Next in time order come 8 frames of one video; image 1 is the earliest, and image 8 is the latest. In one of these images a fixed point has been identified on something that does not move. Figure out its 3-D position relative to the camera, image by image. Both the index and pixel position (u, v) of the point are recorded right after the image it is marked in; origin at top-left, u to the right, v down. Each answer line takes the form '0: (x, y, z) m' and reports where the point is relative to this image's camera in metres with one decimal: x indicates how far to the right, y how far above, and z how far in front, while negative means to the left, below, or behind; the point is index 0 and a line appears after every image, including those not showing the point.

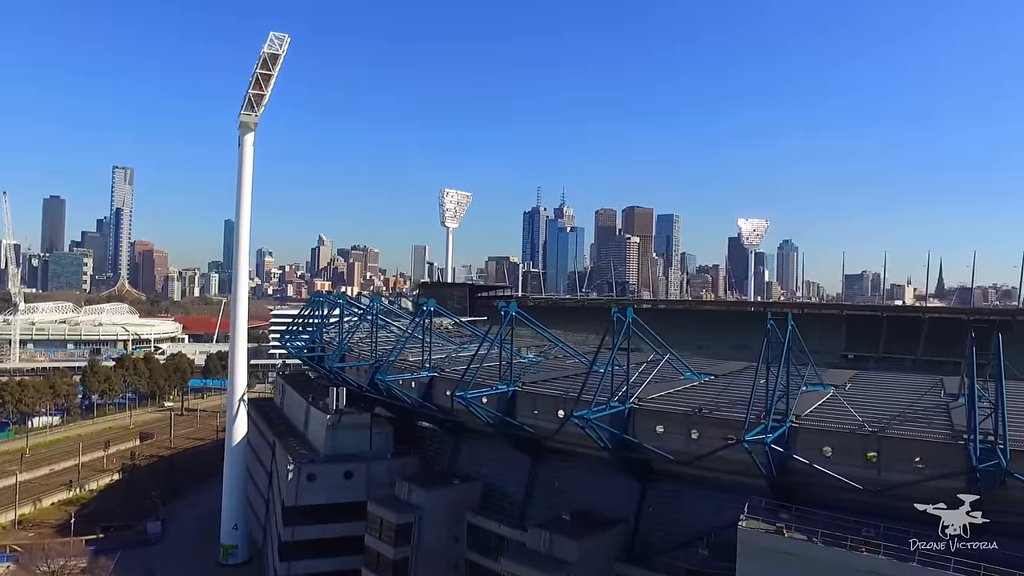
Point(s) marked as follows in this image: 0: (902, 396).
0: (+12.3, -3.5, +19.9) m
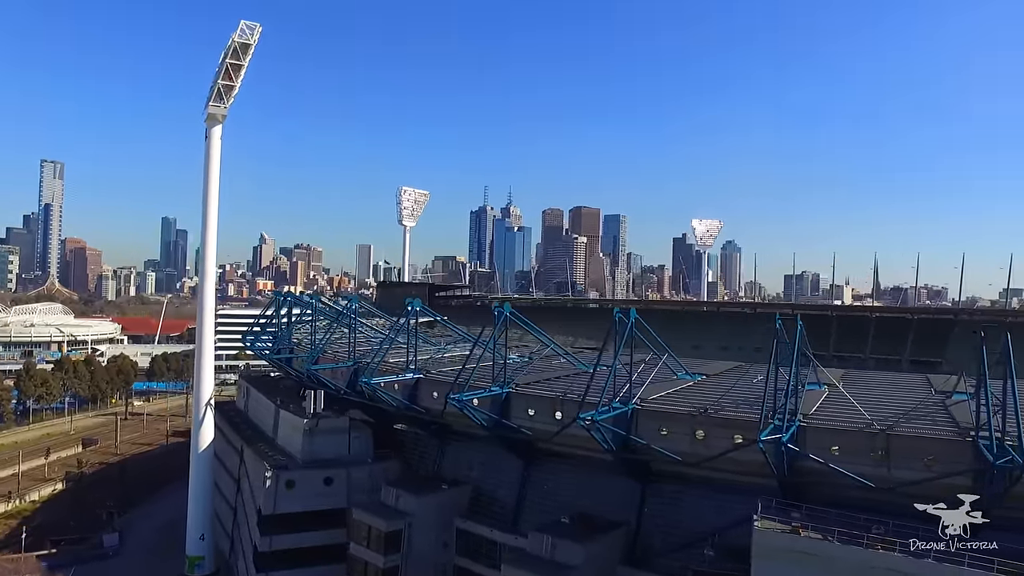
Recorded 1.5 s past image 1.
0: (+12.3, -3.5, +20.2) m
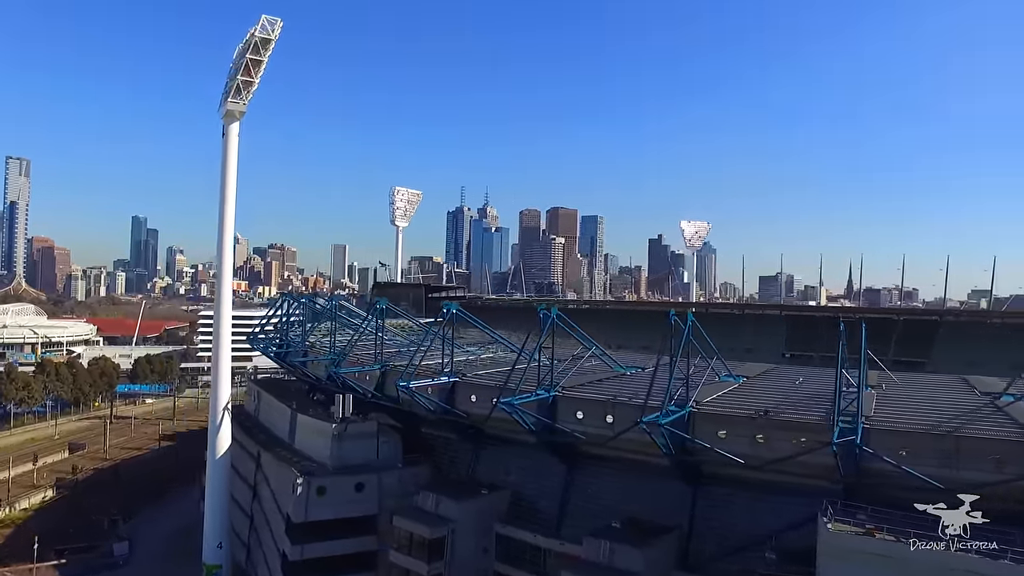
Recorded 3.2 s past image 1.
0: (+14.1, -3.6, +20.4) m
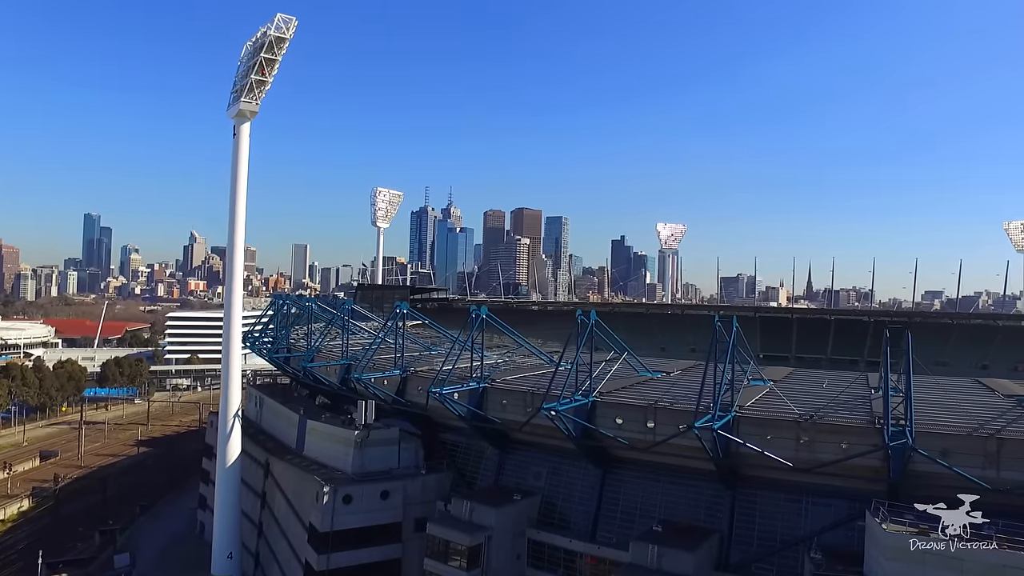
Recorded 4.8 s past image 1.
0: (+15.7, -3.9, +21.2) m
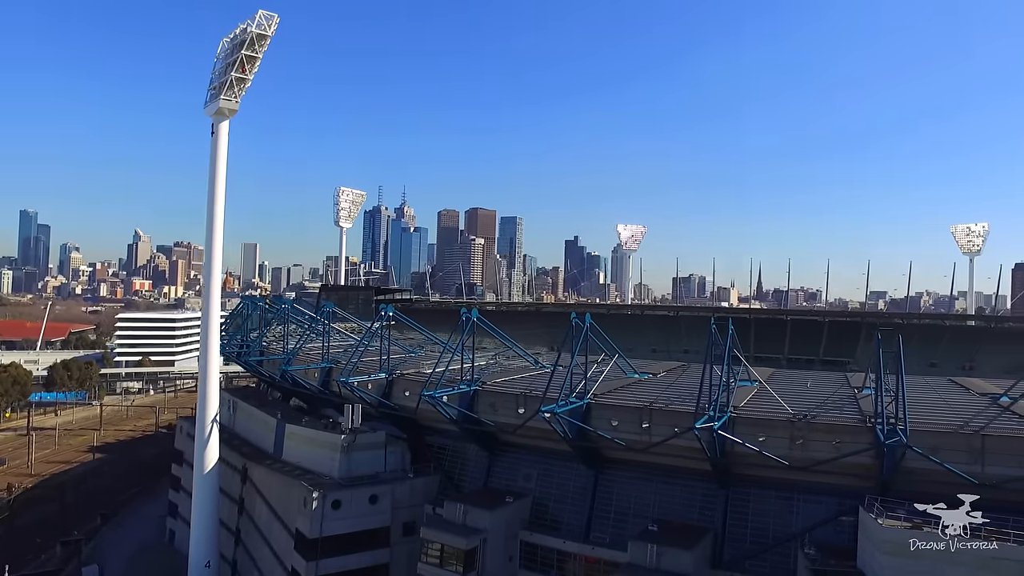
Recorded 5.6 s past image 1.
0: (+15.6, -4.0, +22.2) m
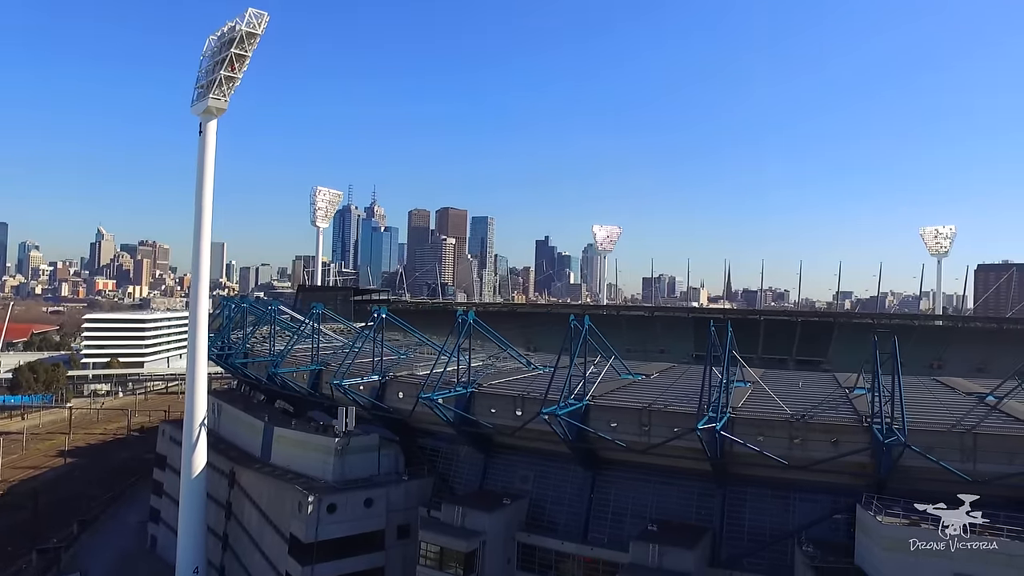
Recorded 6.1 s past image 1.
0: (+15.7, -4.1, +22.9) m
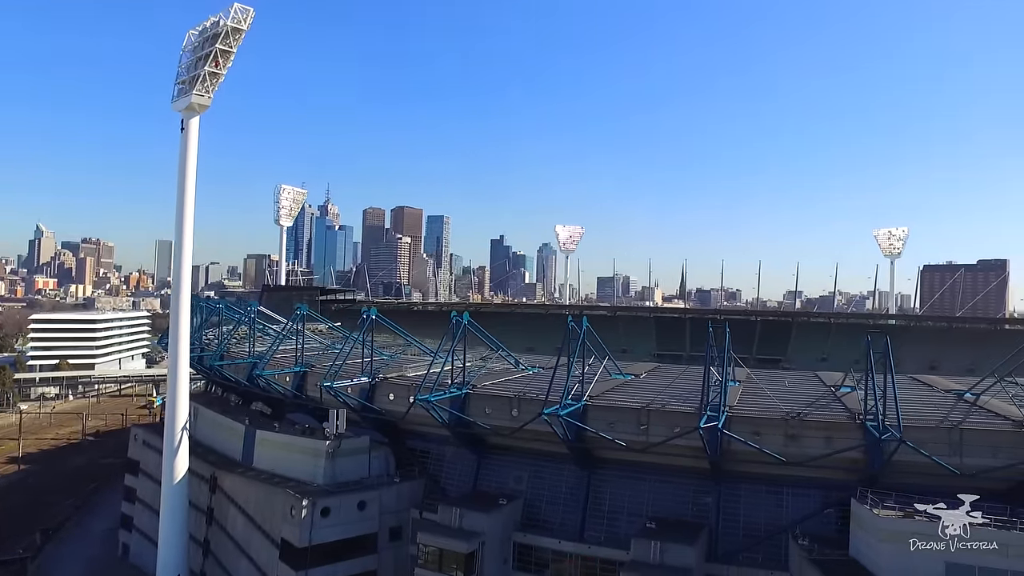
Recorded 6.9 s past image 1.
0: (+15.7, -4.2, +24.0) m
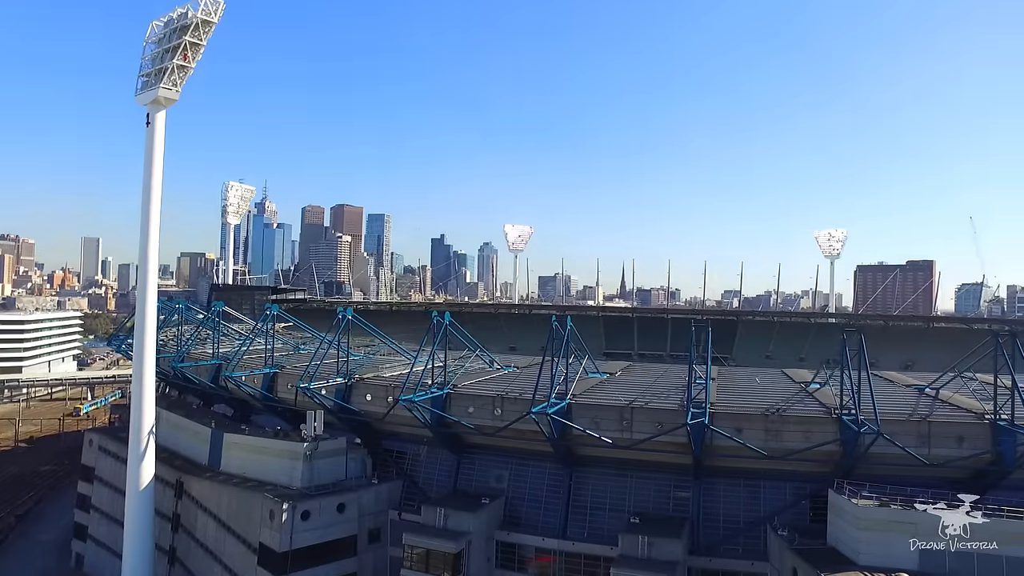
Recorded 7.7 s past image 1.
0: (+15.1, -4.2, +25.3) m
